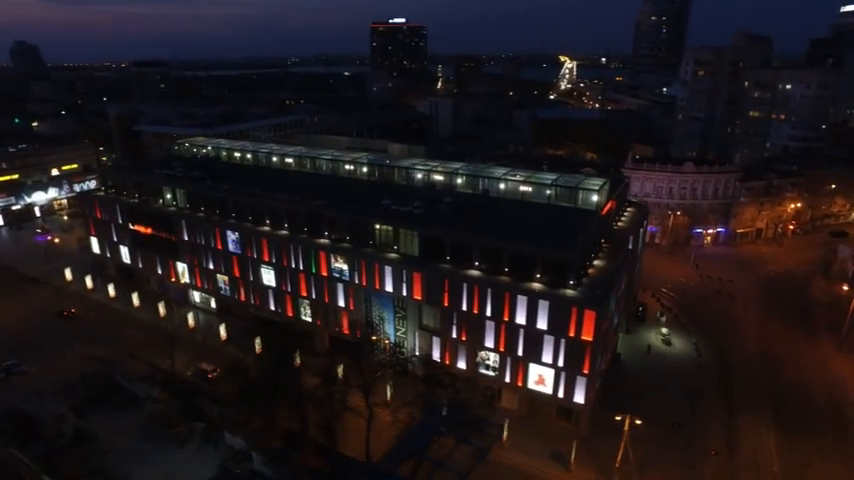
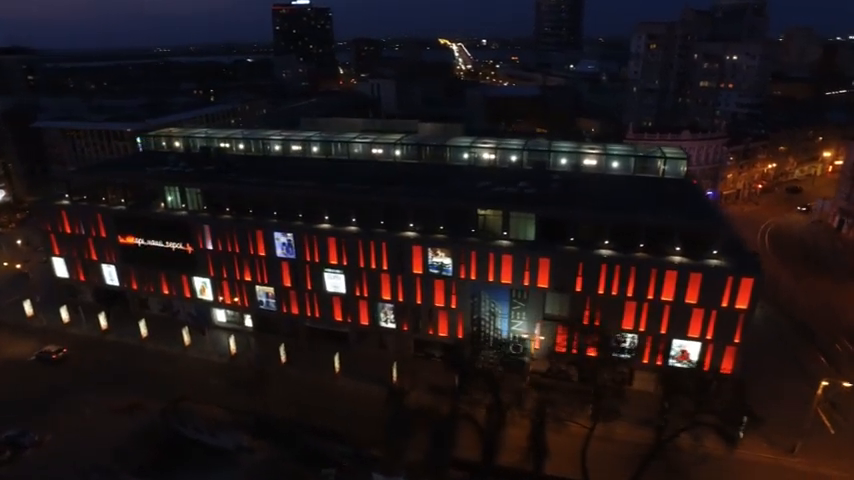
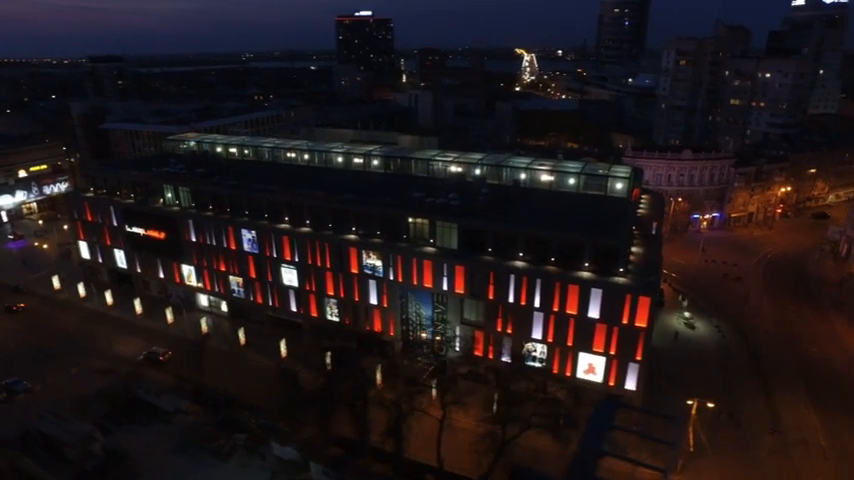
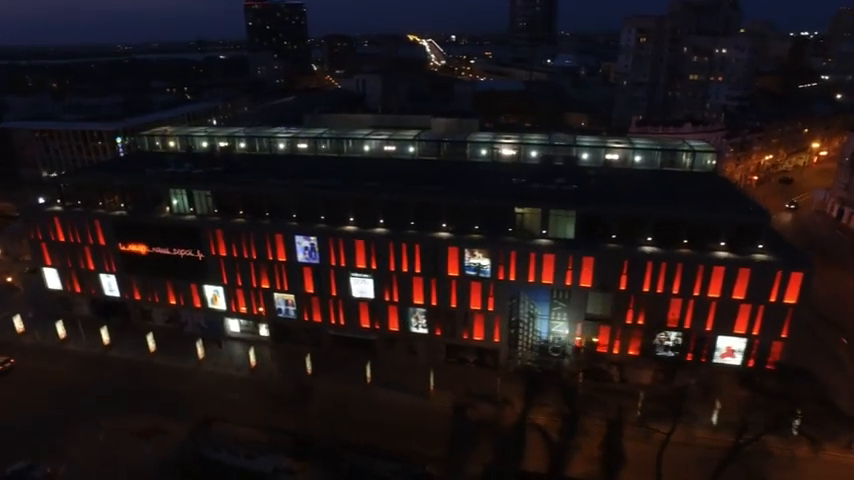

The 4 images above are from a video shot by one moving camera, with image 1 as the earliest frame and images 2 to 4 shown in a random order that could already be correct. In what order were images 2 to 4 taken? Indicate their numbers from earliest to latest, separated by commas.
3, 2, 4
